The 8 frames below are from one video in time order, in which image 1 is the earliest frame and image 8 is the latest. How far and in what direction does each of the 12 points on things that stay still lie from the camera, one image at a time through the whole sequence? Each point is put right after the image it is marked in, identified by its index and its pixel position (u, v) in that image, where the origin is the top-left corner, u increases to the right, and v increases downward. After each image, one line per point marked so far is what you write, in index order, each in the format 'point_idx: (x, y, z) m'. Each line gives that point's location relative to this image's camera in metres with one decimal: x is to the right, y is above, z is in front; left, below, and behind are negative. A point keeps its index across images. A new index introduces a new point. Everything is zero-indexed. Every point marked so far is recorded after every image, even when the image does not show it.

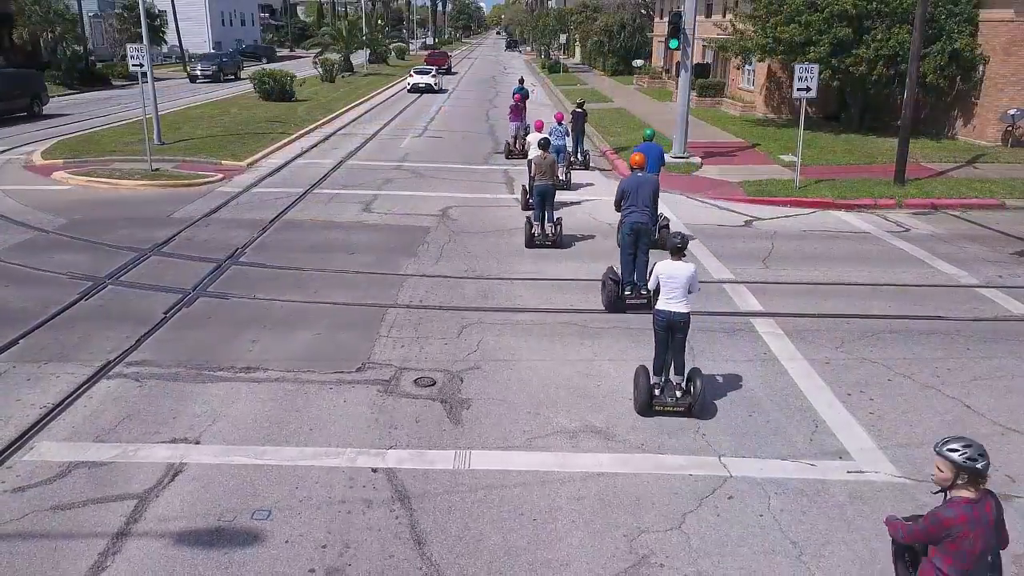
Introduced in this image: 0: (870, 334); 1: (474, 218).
0: (+4.0, -0.5, +8.7) m
1: (-0.7, +1.3, +13.9) m
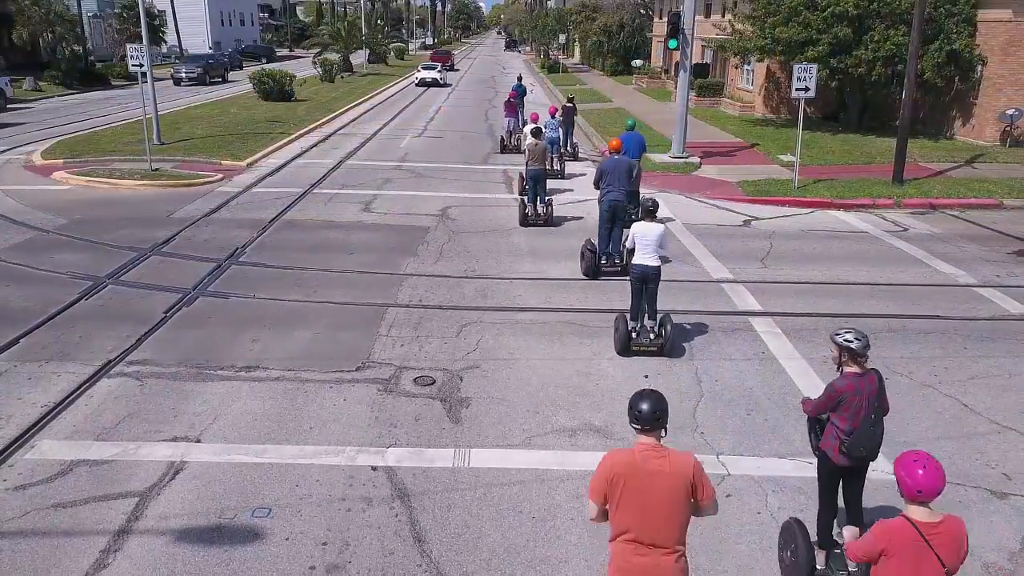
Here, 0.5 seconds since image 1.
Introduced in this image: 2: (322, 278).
0: (+4.0, -0.5, +8.8) m
1: (-0.7, +1.3, +13.9) m
2: (-2.5, +0.1, +10.3) m
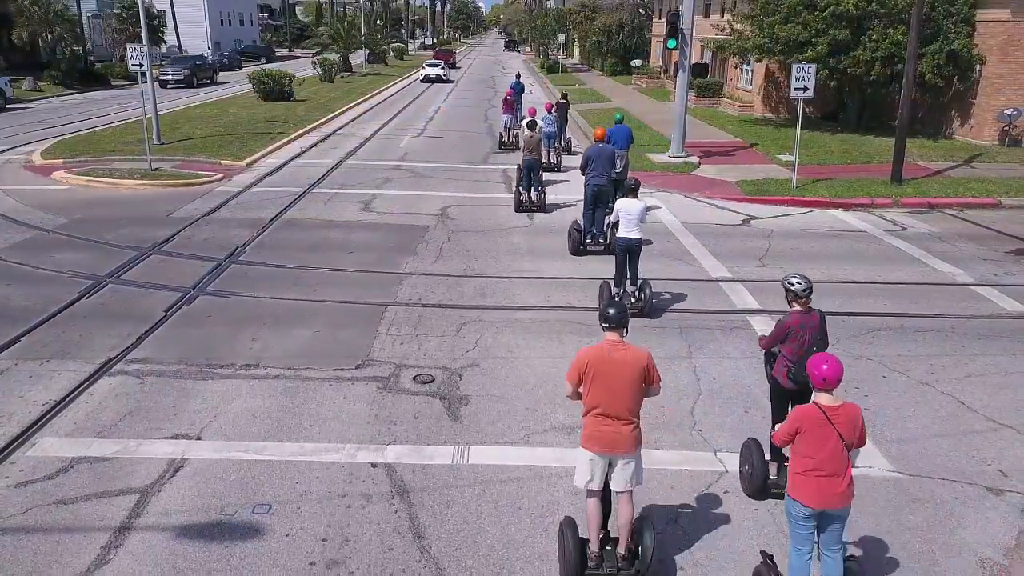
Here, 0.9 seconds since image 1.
0: (+4.0, -0.5, +8.8) m
1: (-0.7, +1.3, +14.0) m
2: (-2.5, +0.2, +10.4) m
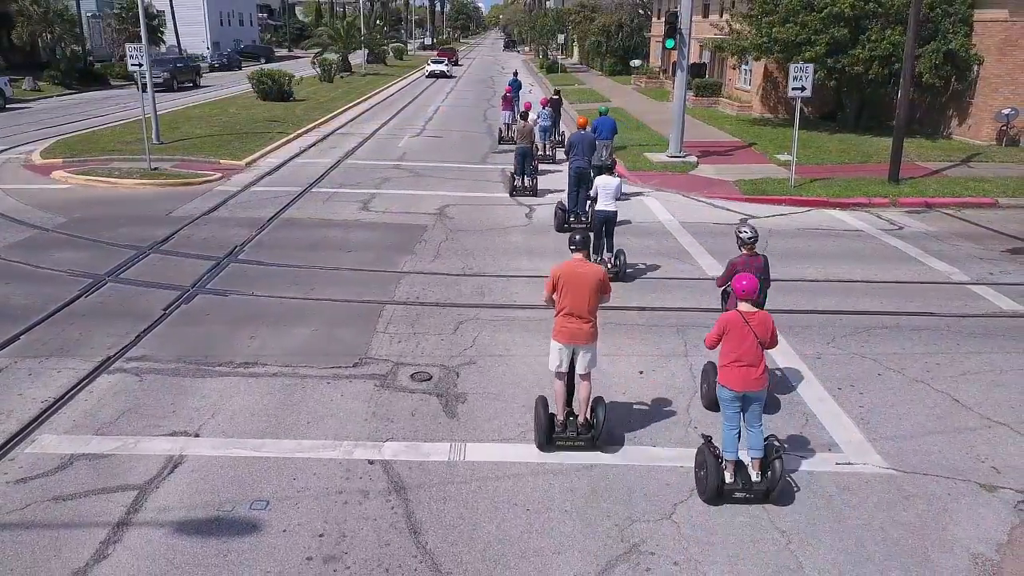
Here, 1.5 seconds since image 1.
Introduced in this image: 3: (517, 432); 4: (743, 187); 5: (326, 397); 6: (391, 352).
0: (+4.0, -0.5, +8.8) m
1: (-0.7, +1.3, +14.0) m
2: (-2.6, +0.2, +10.4) m
3: (0.0, -1.2, +6.5) m
4: (+5.1, +2.2, +17.2) m
5: (-1.7, -1.0, +7.0) m
6: (-1.2, -0.7, +8.0) m
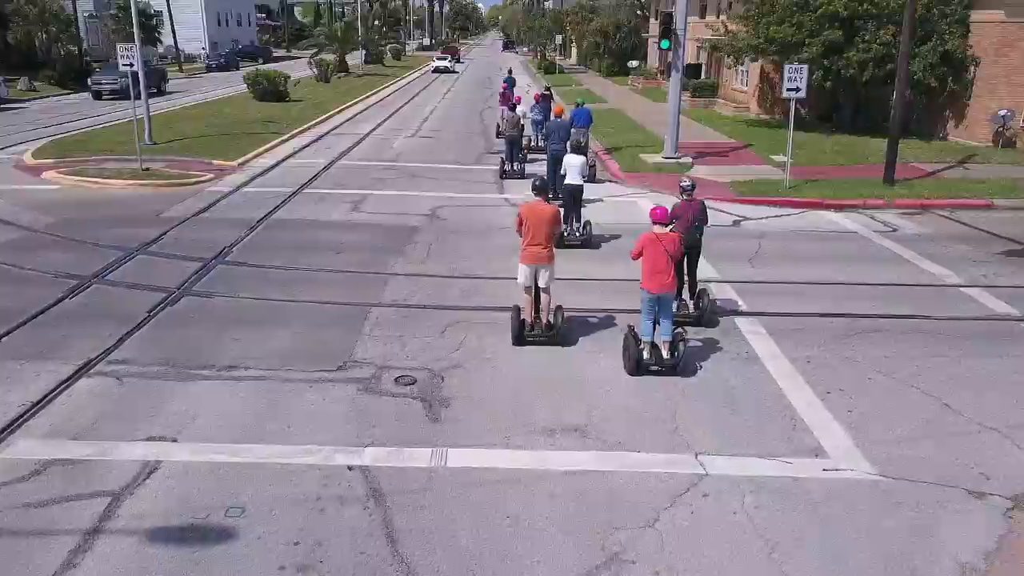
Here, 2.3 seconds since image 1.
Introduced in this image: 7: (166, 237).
0: (+3.9, -0.5, +8.7) m
1: (-0.9, +1.3, +13.9) m
2: (-2.7, +0.1, +10.3) m
3: (-0.1, -1.2, +6.4) m
4: (+5.0, +2.2, +17.1) m
5: (-1.8, -1.0, +6.9) m
6: (-1.4, -0.7, +7.9) m
7: (-5.4, +0.8, +12.1) m
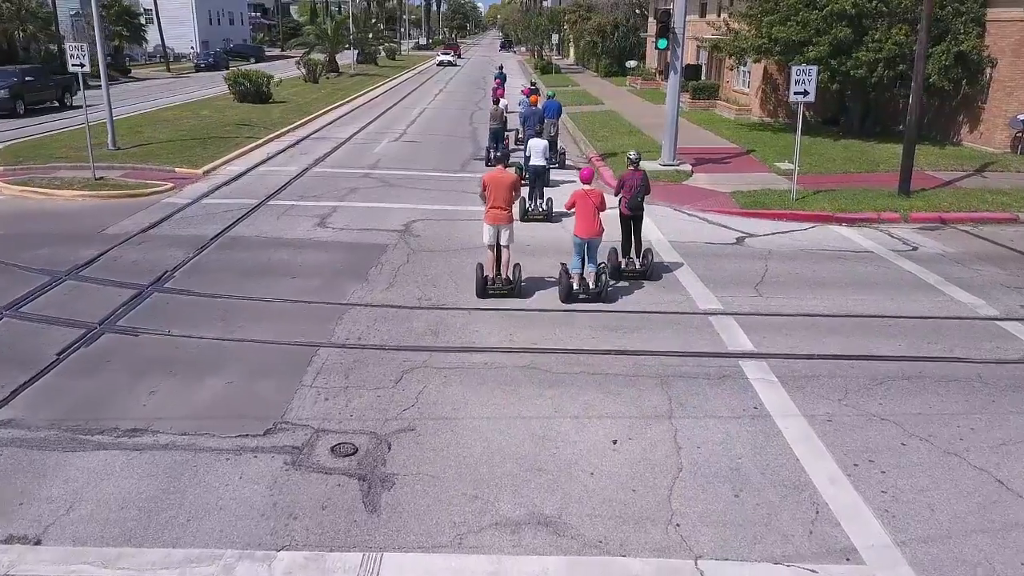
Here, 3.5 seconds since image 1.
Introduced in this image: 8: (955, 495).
0: (+3.6, -0.9, +7.5) m
1: (-1.2, +0.9, +12.6) m
2: (-3.0, -0.2, +9.0) m
3: (-0.4, -1.6, +5.1) m
4: (+4.7, +1.8, +15.8) m
5: (-2.1, -1.4, +5.6) m
6: (-1.7, -1.1, +6.6) m
7: (-5.7, +0.4, +10.8) m
8: (+3.3, -1.5, +5.7) m
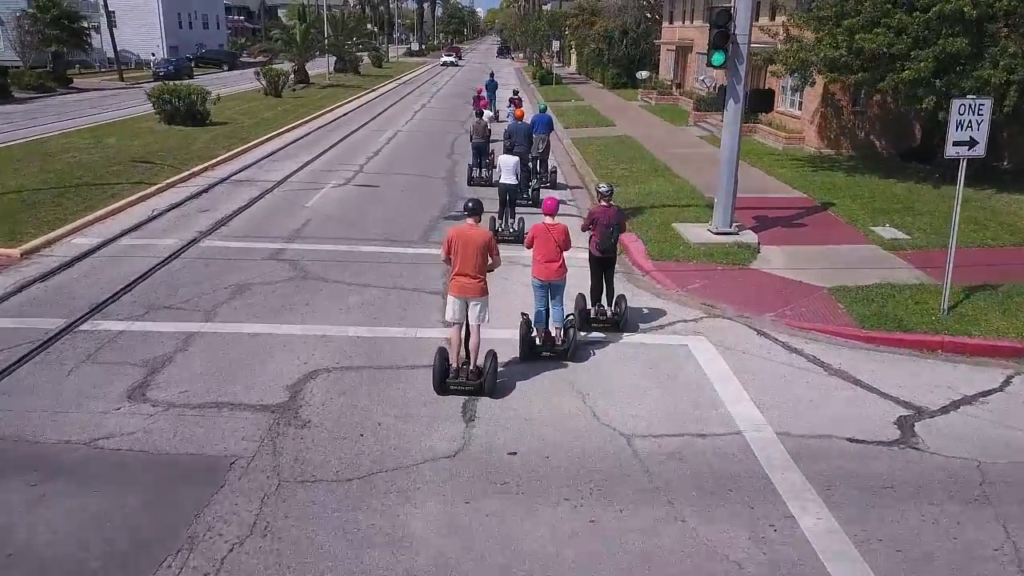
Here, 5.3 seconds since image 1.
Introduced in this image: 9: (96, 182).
0: (+3.3, -2.9, +1.6) m
1: (-1.4, -1.1, +6.8) m
2: (-3.3, -2.2, +3.2) m
3: (-0.6, -3.6, -0.7) m
4: (+4.4, -0.2, +10.0) m
5: (-2.4, -3.4, -0.2) m
6: (-1.9, -3.1, +0.7) m
7: (-6.0, -1.6, +5.0) m
8: (+3.1, -3.5, -0.2) m
9: (-8.4, +2.1, +15.5) m
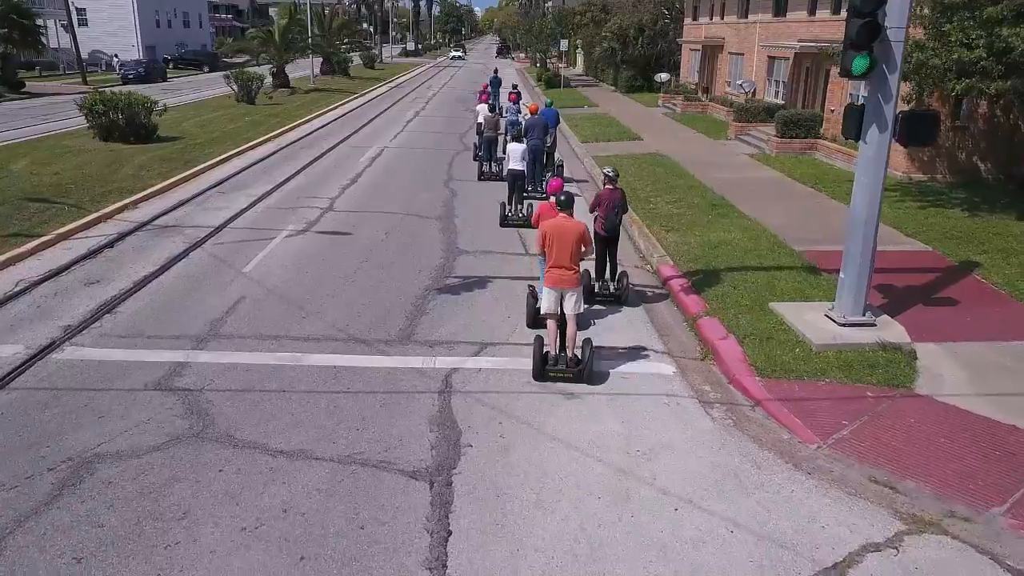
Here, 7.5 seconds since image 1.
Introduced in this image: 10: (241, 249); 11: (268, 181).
0: (+3.7, -4.2, -2.7) m
1: (-1.1, -2.5, +2.5) m
2: (-2.9, -3.6, -1.2) m
3: (-0.3, -4.9, -5.1) m
4: (+4.7, -1.6, +5.7) m
5: (-2.0, -4.7, -4.6) m
6: (-1.6, -4.4, -3.6) m
7: (-5.6, -2.9, +0.6) m
8: (+3.4, -4.9, -4.5) m
9: (-8.1, +0.7, +11.1) m
10: (-4.0, +0.5, +11.4) m
11: (-5.2, +2.3, +16.5) m
